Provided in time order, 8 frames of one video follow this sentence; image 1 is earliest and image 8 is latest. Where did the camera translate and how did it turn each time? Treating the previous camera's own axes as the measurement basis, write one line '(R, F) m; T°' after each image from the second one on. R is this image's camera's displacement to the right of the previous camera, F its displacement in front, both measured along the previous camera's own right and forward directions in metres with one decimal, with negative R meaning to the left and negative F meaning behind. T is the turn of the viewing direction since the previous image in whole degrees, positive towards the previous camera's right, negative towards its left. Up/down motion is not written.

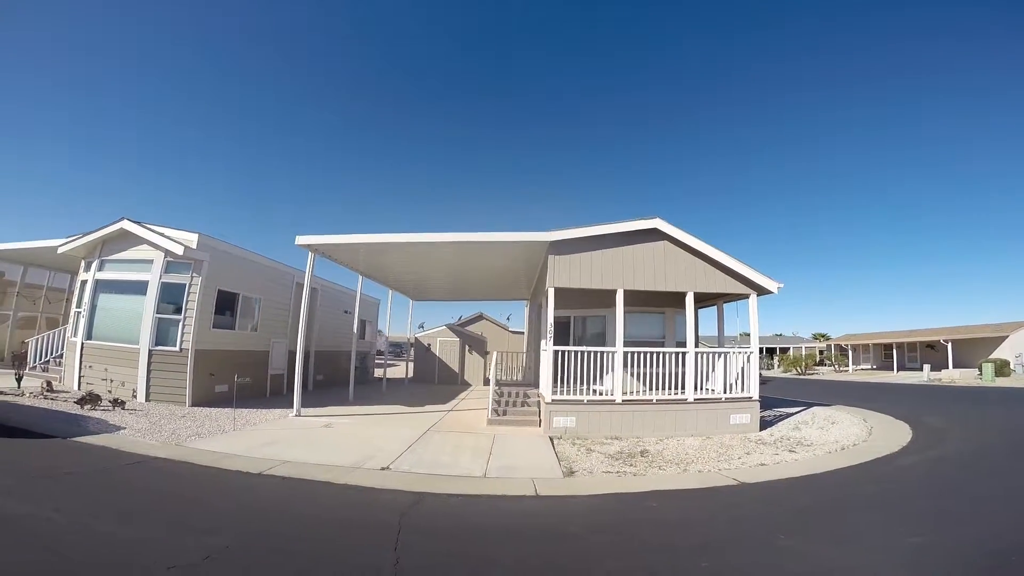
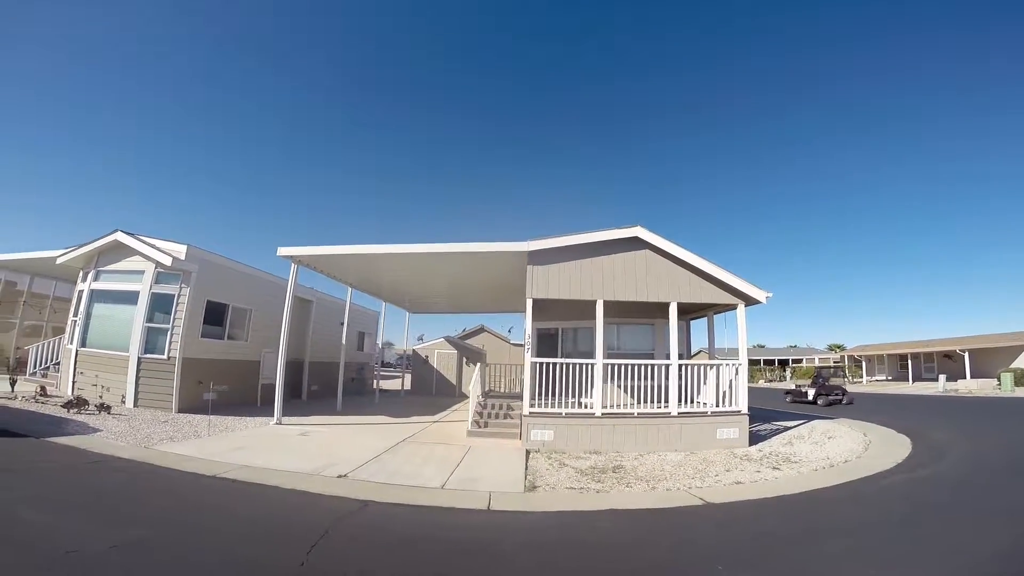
(+1.1, +0.2) m; -4°
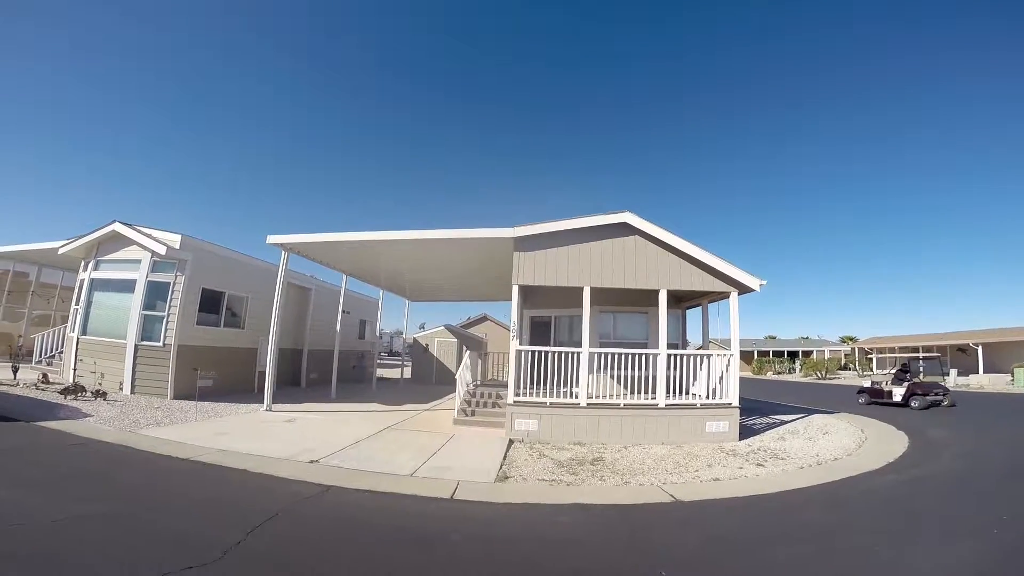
(+0.8, +0.2) m; -3°
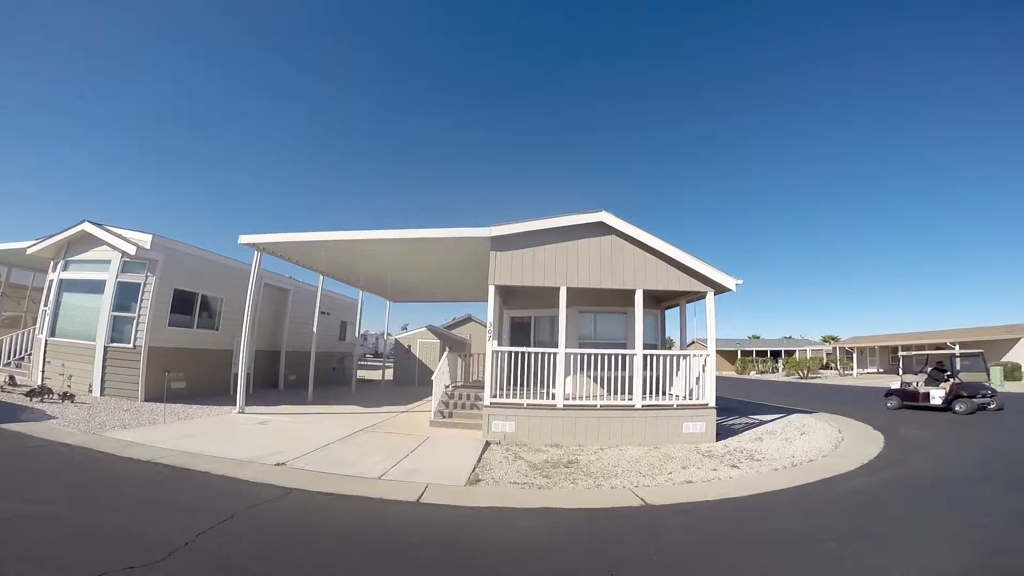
(+0.4, +0.1) m; +1°
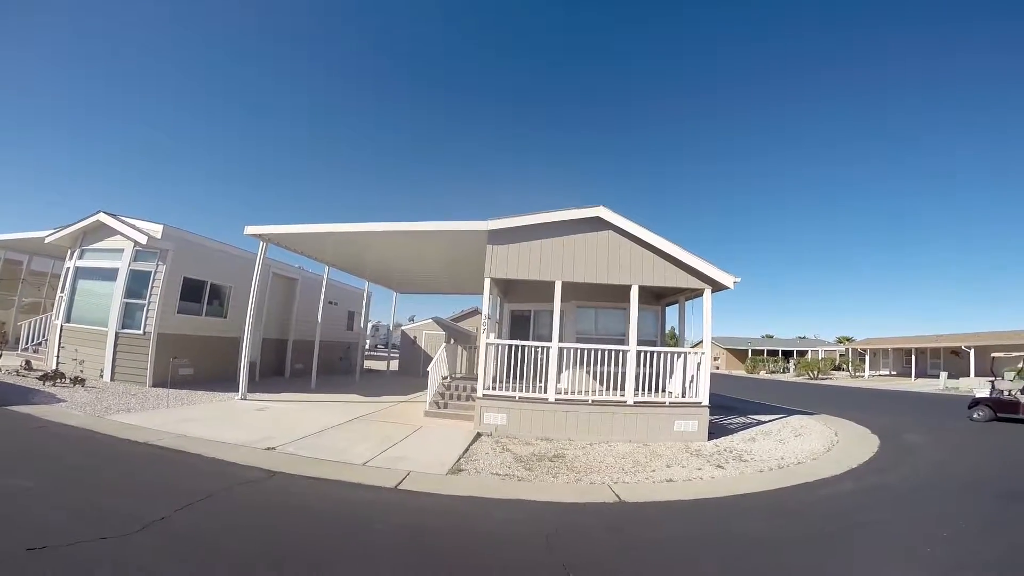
(+0.6, 0.0) m; -3°
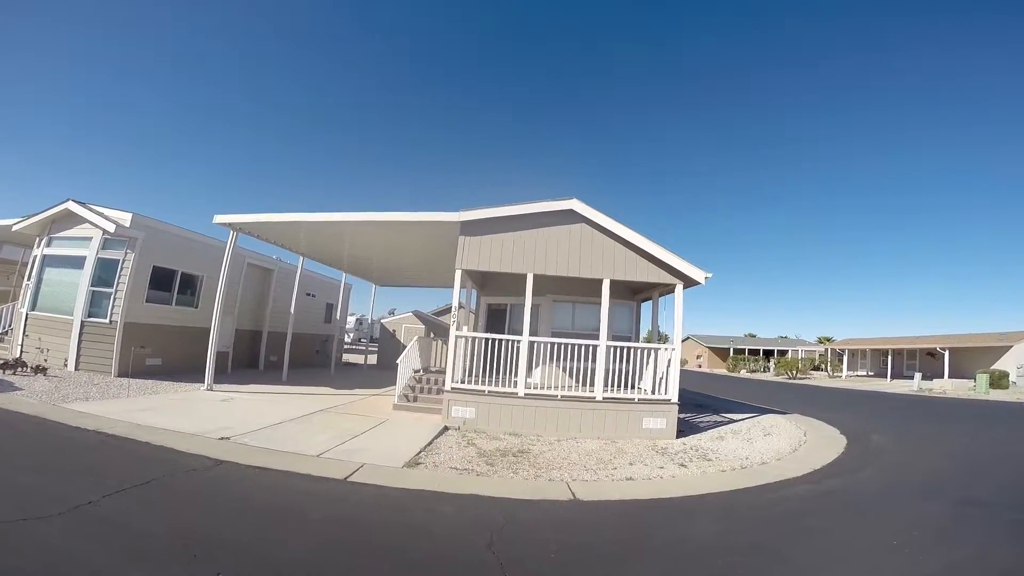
(+0.5, +0.1) m; 0°
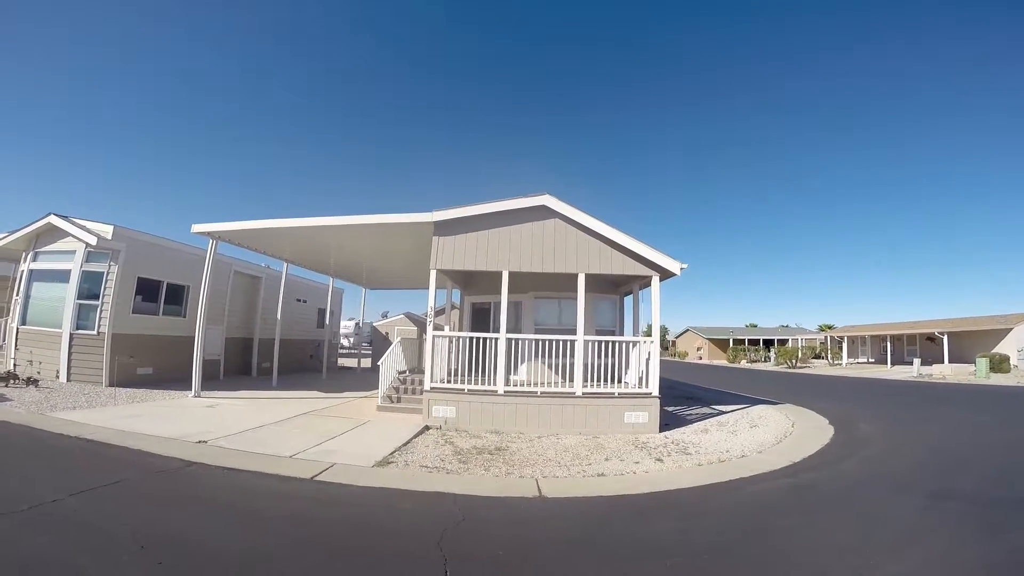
(+0.8, +0.2) m; -2°
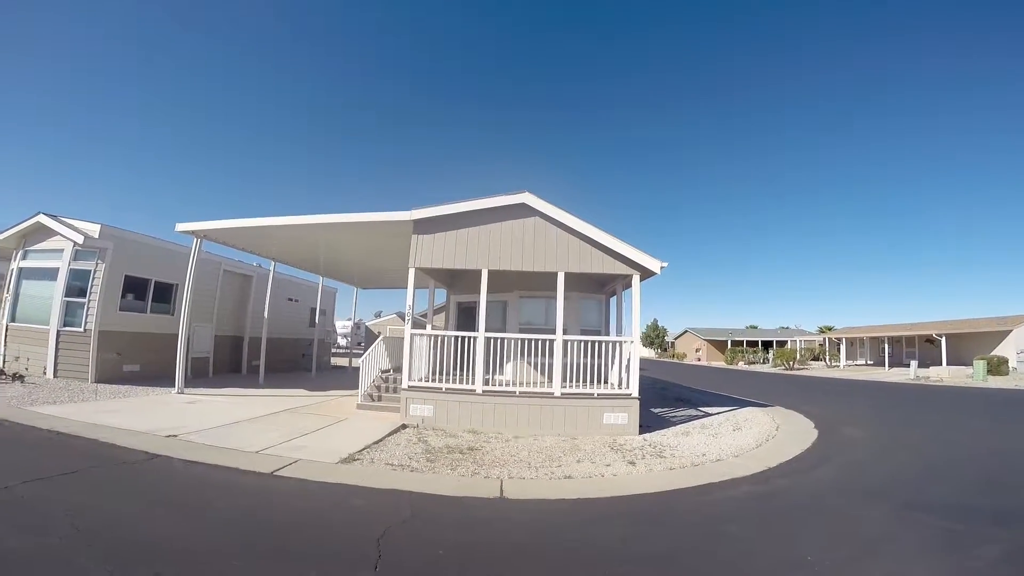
(+0.7, +0.2) m; -2°
